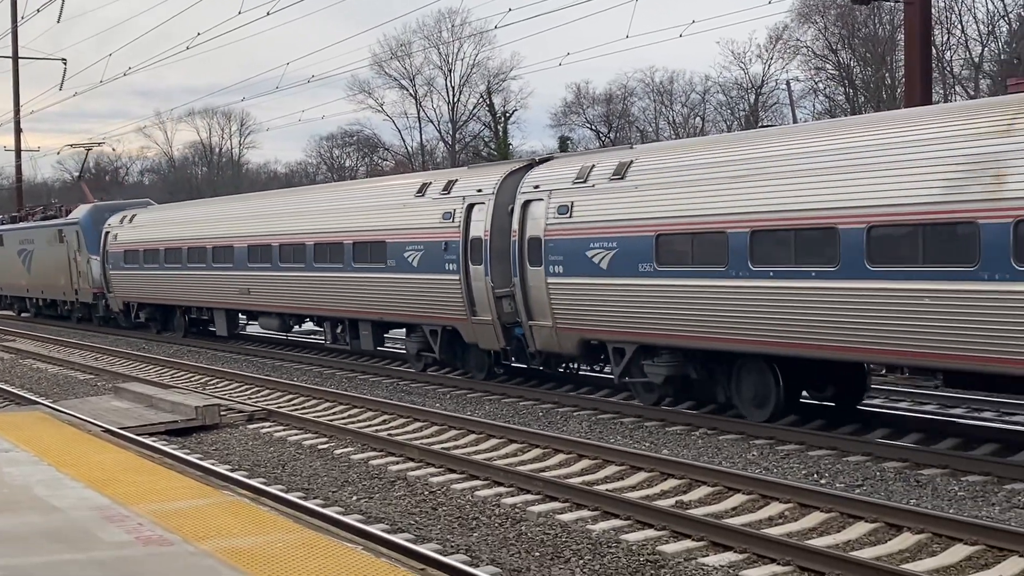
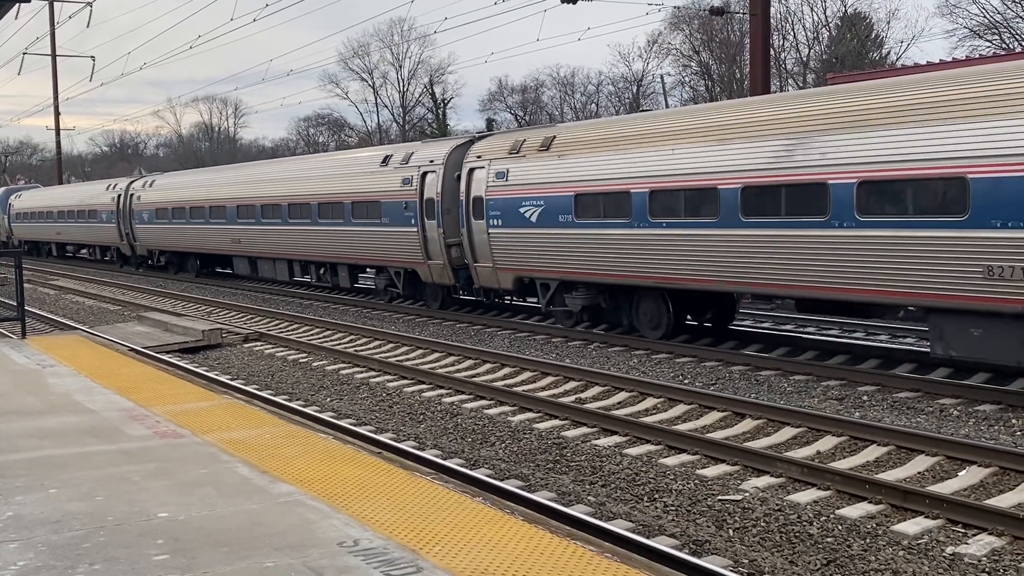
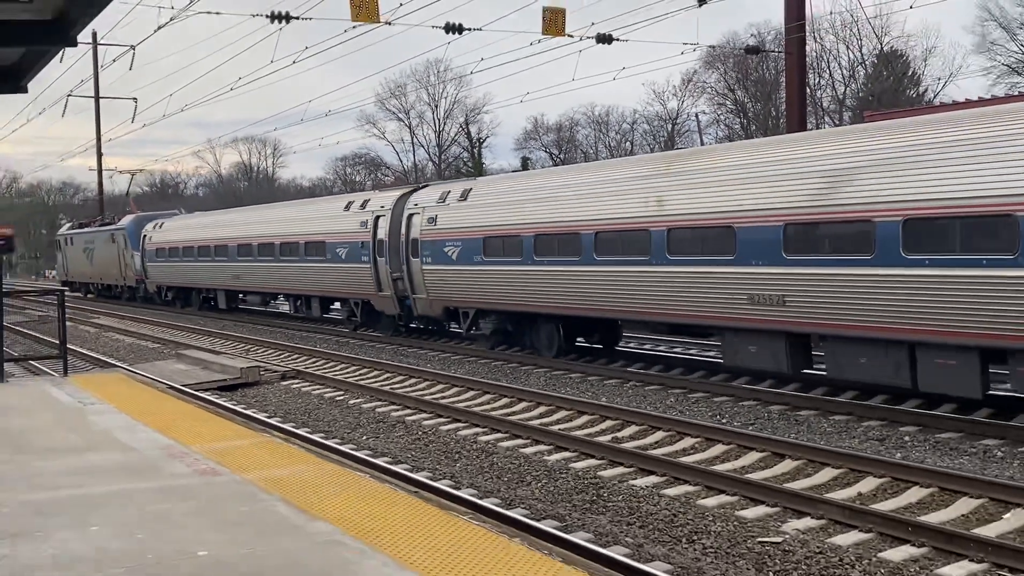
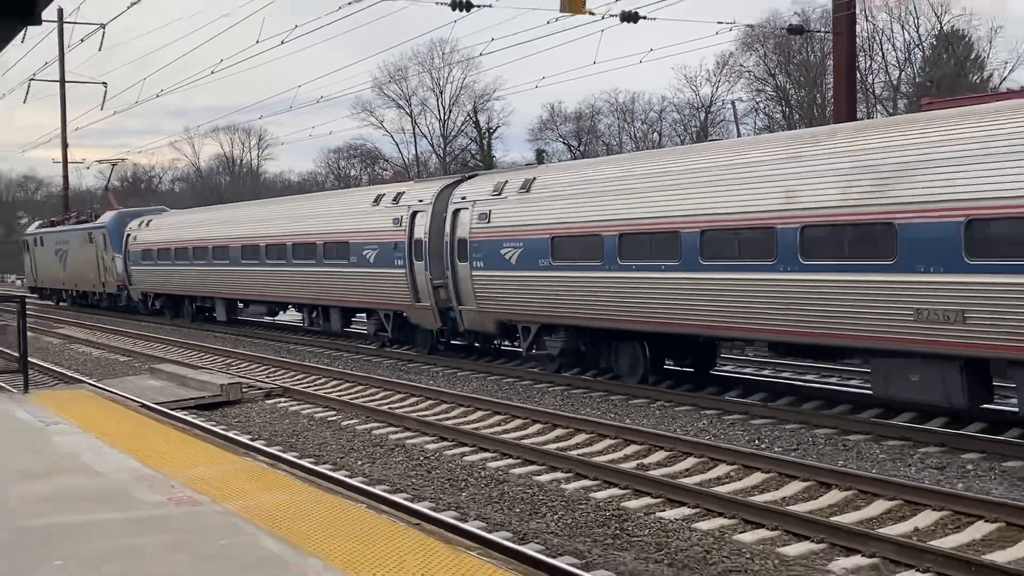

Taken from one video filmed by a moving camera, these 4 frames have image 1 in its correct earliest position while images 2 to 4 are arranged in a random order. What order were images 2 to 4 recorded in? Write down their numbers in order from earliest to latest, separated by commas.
4, 3, 2
